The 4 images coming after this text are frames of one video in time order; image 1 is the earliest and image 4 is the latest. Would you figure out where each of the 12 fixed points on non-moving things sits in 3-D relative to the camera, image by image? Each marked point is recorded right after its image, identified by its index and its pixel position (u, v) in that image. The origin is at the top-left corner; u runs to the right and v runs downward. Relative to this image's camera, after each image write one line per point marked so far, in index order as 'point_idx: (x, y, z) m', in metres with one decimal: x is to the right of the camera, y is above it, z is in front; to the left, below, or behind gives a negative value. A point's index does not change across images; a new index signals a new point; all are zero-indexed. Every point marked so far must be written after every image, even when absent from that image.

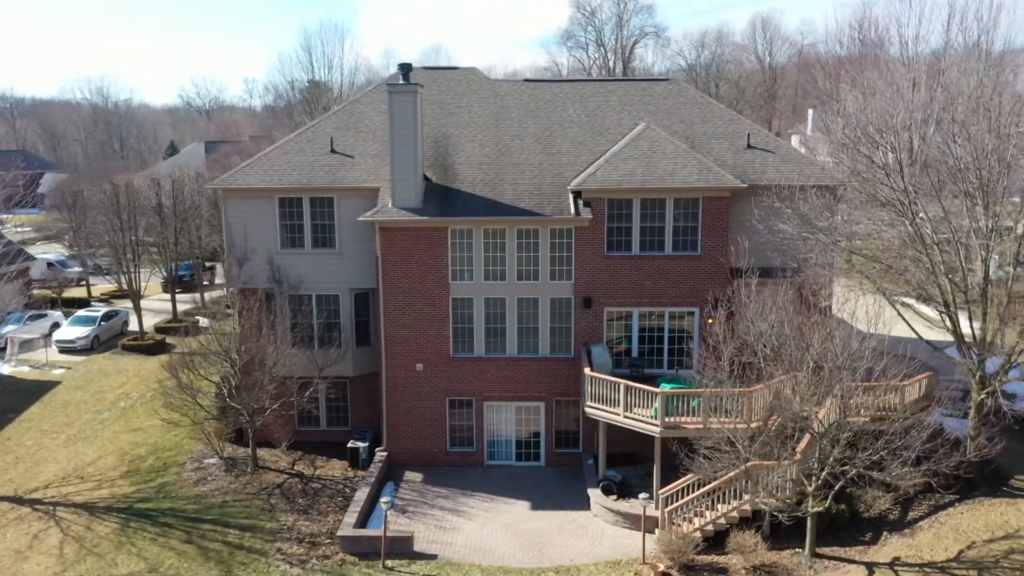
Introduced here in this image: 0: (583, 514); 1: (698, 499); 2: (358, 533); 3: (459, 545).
0: (+1.5, -4.9, +18.8) m
1: (+3.6, -4.1, +16.8) m
2: (-3.0, -4.9, +17.2) m
3: (-1.0, -5.2, +17.5) m
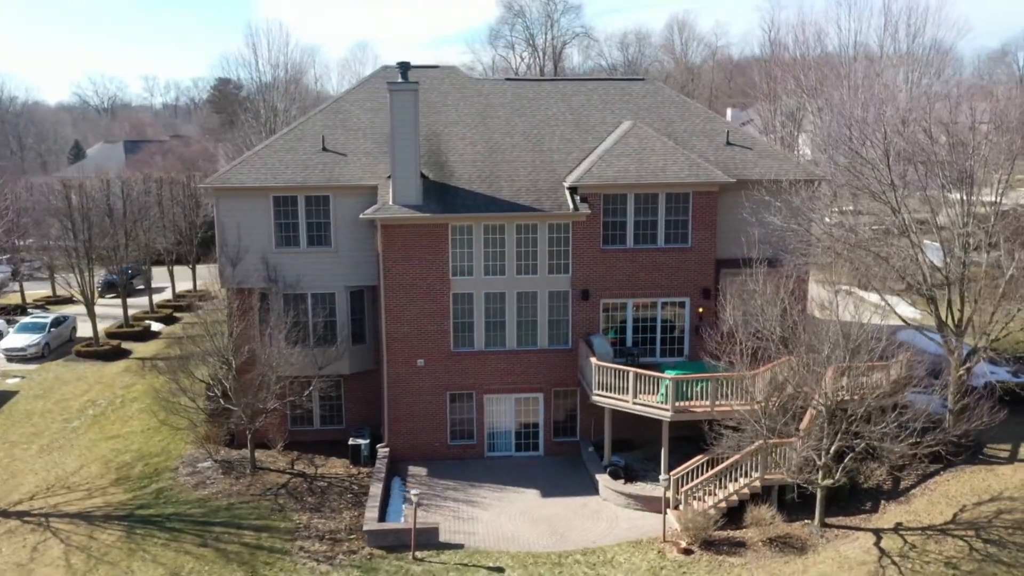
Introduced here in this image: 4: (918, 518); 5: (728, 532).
0: (+1.8, -4.7, +19.5) m
1: (+4.0, -3.9, +17.7) m
2: (-2.5, -4.8, +17.4) m
3: (-0.6, -5.1, +17.9) m
4: (+7.9, -4.5, +16.9) m
5: (+4.3, -4.9, +17.4) m
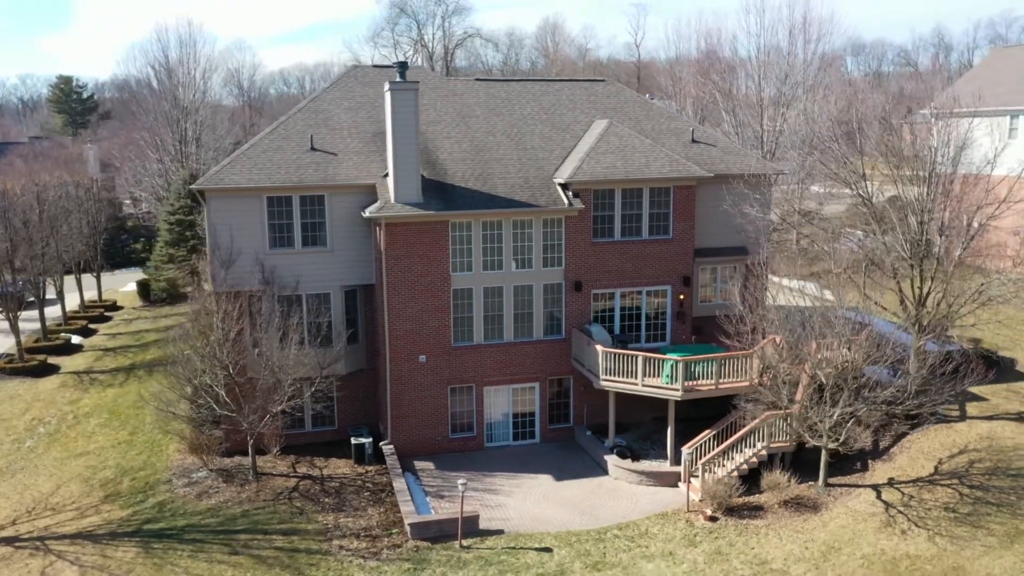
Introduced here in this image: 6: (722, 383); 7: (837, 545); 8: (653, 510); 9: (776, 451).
0: (+2.2, -4.5, +20.5) m
1: (+4.7, -3.6, +19.1) m
2: (-1.7, -4.7, +17.7) m
3: (+0.1, -4.9, +18.5) m
4: (+8.6, -4.1, +19.0) m
5: (+5.0, -4.6, +18.9) m
6: (+4.8, -2.2, +19.9) m
7: (+6.3, -4.9, +16.7) m
8: (+3.1, -4.8, +18.8) m
9: (+5.9, -3.7, +19.5) m
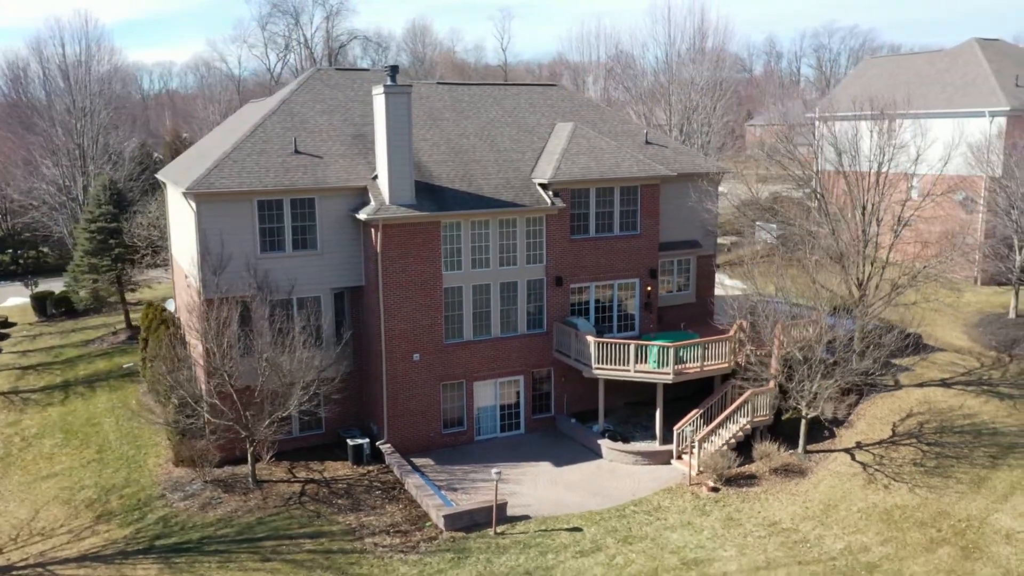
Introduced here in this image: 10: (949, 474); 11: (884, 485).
0: (+2.2, -4.3, +21.7) m
1: (+4.8, -3.3, +20.8) m
2: (-1.1, -4.7, +18.2) m
3: (+0.5, -4.8, +19.4) m
4: (+8.8, -3.7, +21.4) m
5: (+5.3, -4.3, +20.6) m
6: (+4.8, -1.9, +21.6) m
7: (+6.9, -4.6, +18.7) m
8: (+3.4, -4.6, +20.2) m
9: (+6.0, -3.4, +21.4) m
10: (+9.6, -4.1, +19.1) m
11: (+8.1, -4.3, +19.0) m
